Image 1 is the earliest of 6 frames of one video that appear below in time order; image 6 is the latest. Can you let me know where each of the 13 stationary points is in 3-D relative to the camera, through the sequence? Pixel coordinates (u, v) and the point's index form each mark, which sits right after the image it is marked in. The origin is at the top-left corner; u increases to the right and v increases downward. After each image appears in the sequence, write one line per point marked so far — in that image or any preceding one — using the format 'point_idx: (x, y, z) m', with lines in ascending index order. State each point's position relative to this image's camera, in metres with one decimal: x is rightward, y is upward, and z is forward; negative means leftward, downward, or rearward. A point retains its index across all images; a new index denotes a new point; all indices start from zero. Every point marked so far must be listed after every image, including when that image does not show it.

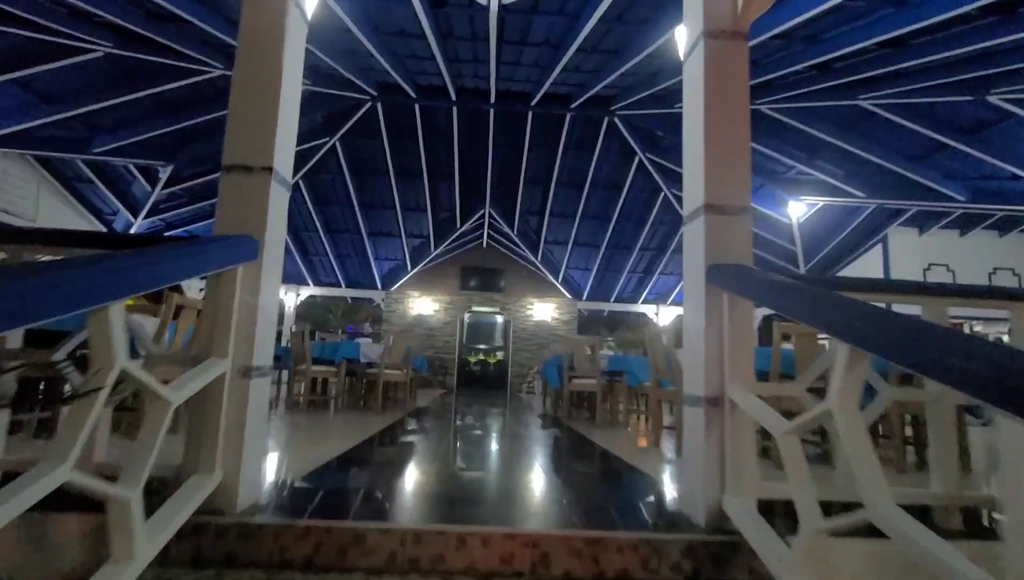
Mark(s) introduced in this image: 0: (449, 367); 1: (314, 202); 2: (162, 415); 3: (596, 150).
0: (-1.5, -1.9, +13.1) m
1: (-3.8, +1.7, +10.6) m
2: (-0.9, -0.3, +1.4) m
3: (+1.3, +2.2, +8.7) m
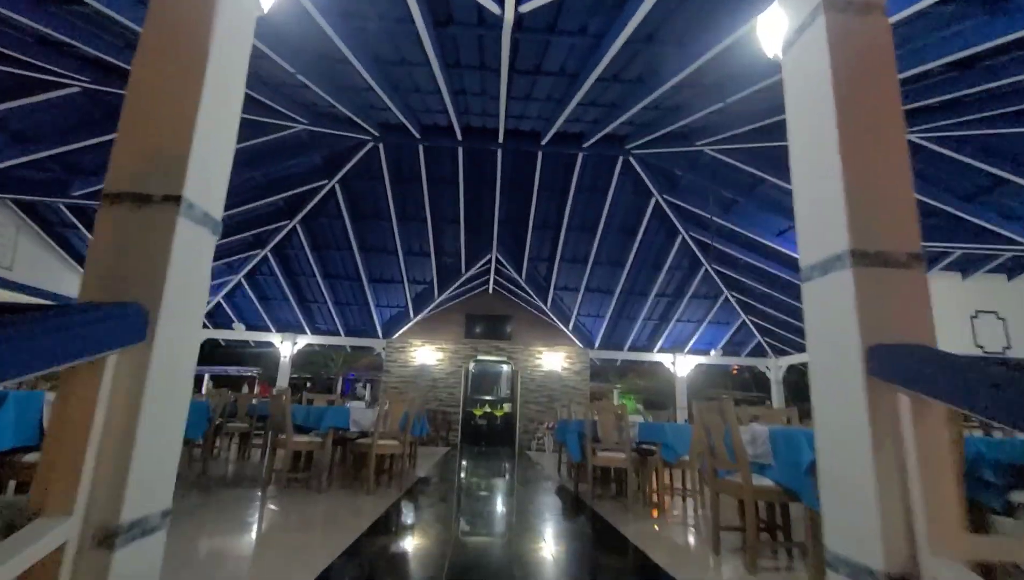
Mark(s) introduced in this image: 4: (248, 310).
0: (-1.3, -2.9, +12.3) m
1: (-3.6, +0.8, +10.0) m
2: (-0.8, -0.5, +0.6) m
3: (+1.5, +1.4, +8.2) m
4: (-5.8, -0.4, +12.2) m
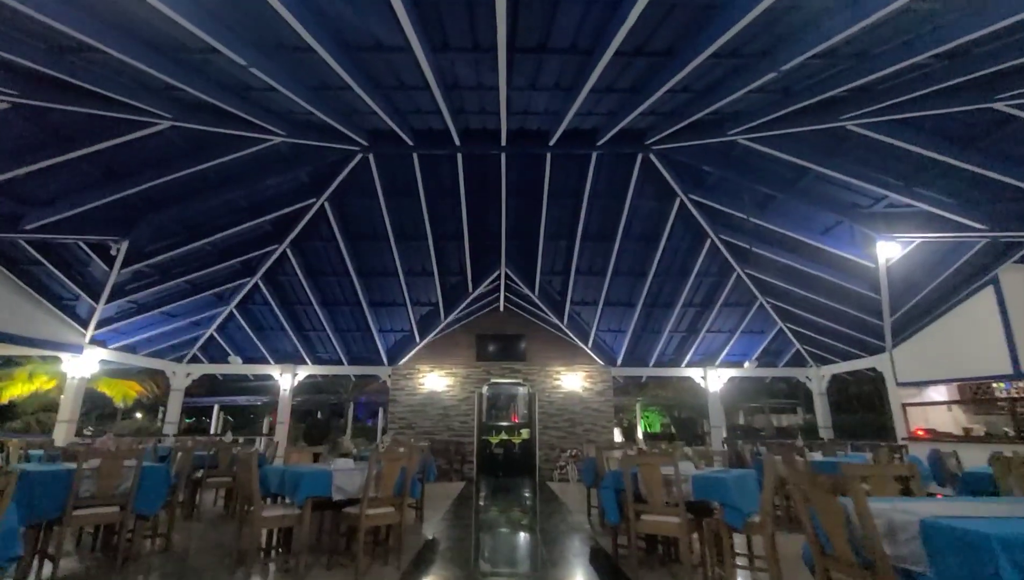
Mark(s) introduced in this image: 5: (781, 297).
0: (-0.9, -3.3, +11.4) m
1: (-3.4, +0.3, +9.2) m
2: (-0.8, -0.6, -0.2) m
3: (+1.6, +1.2, +7.3) m
4: (-5.5, -1.1, +11.5) m
5: (+4.3, -0.1, +8.8) m
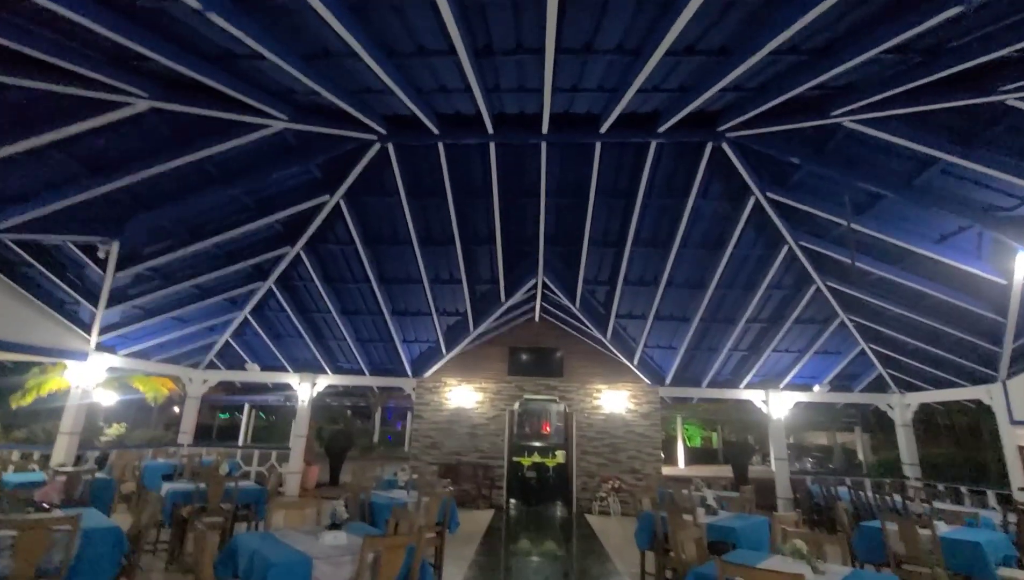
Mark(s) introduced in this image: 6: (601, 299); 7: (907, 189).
0: (-0.3, -3.5, +10.3) m
1: (-2.9, +0.2, +8.4) m
2: (-0.8, -0.7, -1.3) m
3: (+2.0, +1.1, +6.1) m
4: (-4.8, -1.2, +10.7) m
5: (+4.8, -0.3, +7.5) m
6: (+1.4, -0.1, +8.9) m
7: (+3.5, +0.9, +4.9) m
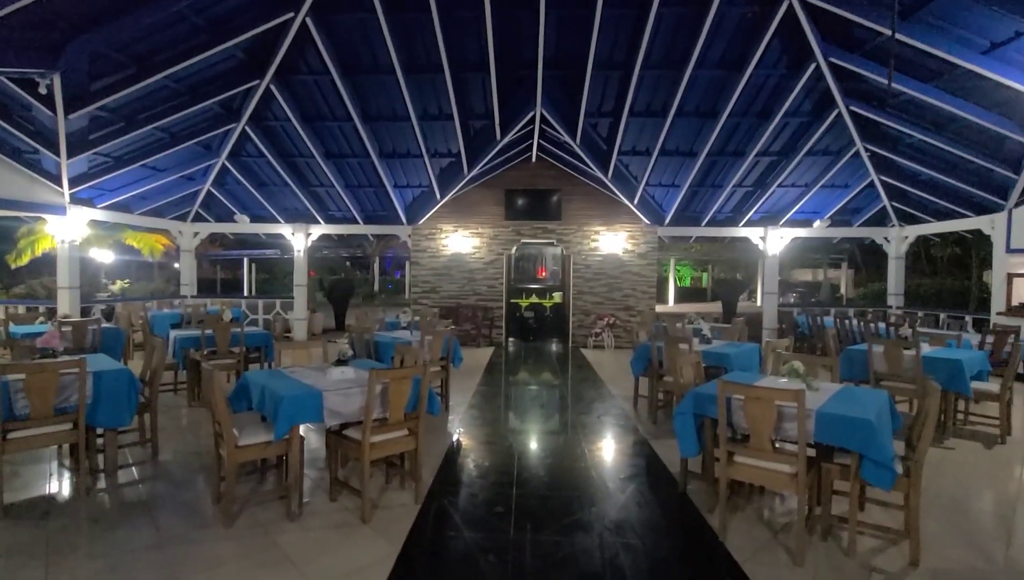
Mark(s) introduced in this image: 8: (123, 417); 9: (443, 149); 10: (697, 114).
0: (-0.3, -0.5, +10.7) m
1: (-3.0, +2.4, +7.8) m
2: (-0.7, -1.0, -1.2) m
3: (+1.9, +2.8, +5.4) m
4: (-4.9, +1.7, +10.4) m
5: (+4.7, +1.9, +7.1) m
6: (+1.3, +2.3, +8.4) m
7: (+3.4, +2.3, +4.3) m
8: (-2.5, -0.8, +3.5) m
9: (-1.1, +2.3, +8.9) m
10: (+2.4, +2.3, +7.4) m
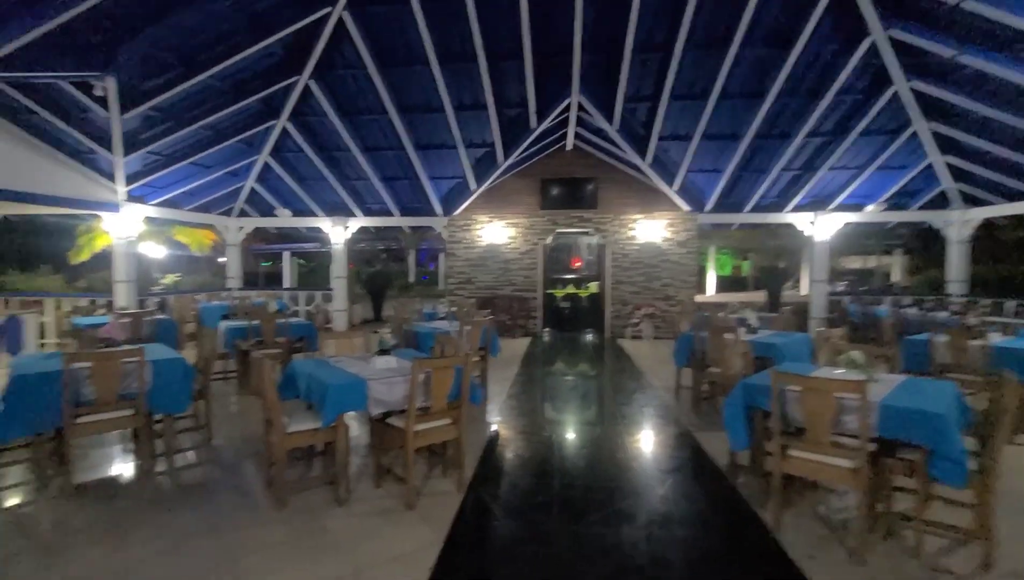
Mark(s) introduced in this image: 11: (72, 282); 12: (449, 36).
0: (+0.4, -0.4, +10.6) m
1: (-2.5, +2.5, +7.9) m
2: (-0.7, -1.0, -1.2) m
3: (+2.3, +2.9, +5.2) m
4: (-4.3, +1.8, +10.6) m
5: (+5.2, +2.1, +6.7) m
6: (+1.9, +2.5, +8.2) m
7: (+3.7, +2.4, +4.0) m
8: (-2.2, -0.7, +3.6) m
9: (-0.5, +2.4, +8.9) m
10: (+2.9, +2.5, +7.1) m
11: (-9.3, +0.2, +11.6) m
12: (-0.7, +2.9, +6.6) m
